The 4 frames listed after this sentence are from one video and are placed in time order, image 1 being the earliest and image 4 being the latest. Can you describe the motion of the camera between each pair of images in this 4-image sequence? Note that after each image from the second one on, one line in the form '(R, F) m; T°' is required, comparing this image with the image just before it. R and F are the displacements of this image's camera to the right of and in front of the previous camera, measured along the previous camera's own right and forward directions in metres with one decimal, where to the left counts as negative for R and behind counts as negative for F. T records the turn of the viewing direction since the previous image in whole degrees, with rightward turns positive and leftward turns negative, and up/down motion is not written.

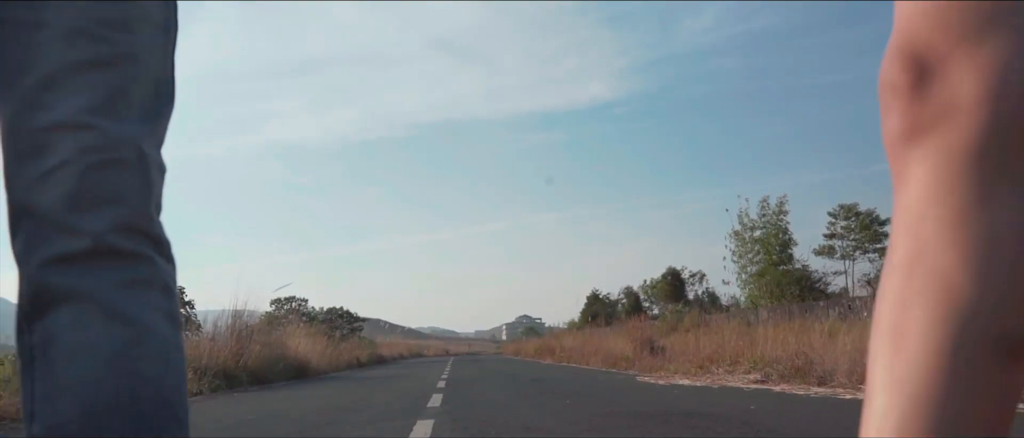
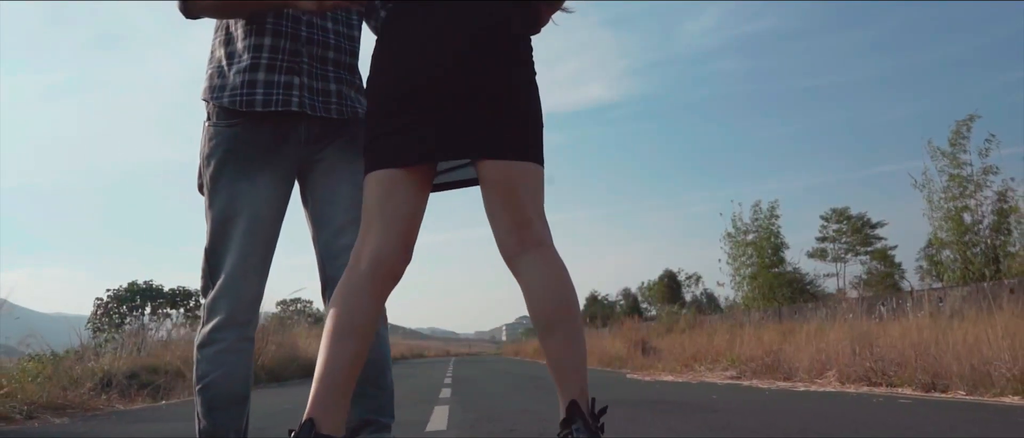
(0.0, -0.9) m; 0°
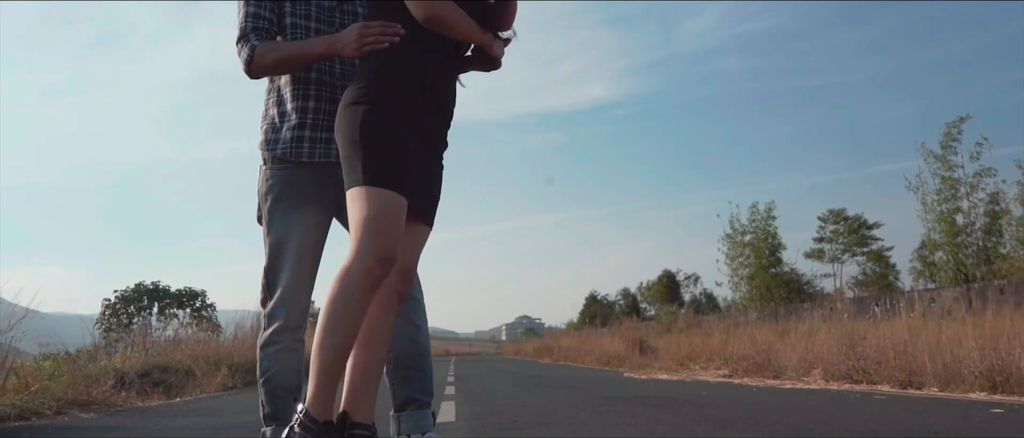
(0.0, -0.4) m; 0°
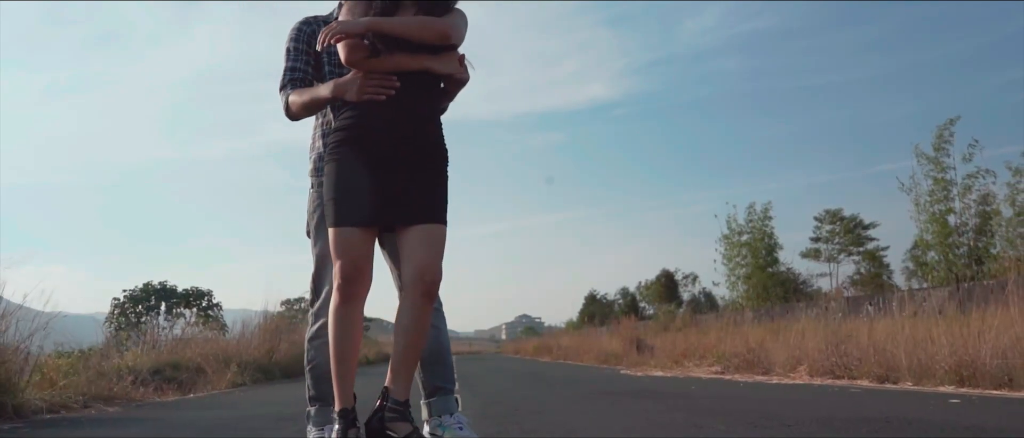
(0.0, -0.4) m; 0°
